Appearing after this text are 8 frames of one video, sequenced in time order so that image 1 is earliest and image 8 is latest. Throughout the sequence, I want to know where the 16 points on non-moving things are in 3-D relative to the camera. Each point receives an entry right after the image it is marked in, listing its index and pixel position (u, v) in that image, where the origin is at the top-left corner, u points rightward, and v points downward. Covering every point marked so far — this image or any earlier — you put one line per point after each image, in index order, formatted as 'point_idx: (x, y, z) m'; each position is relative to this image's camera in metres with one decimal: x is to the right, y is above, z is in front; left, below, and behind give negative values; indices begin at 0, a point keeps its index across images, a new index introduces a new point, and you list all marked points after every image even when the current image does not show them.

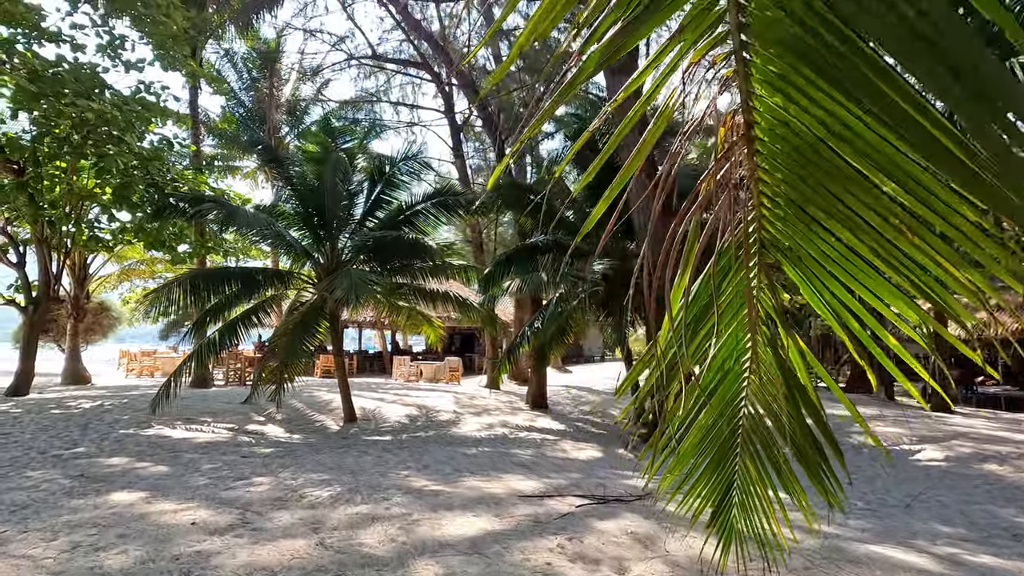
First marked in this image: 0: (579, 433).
0: (+1.1, -2.3, +8.4) m
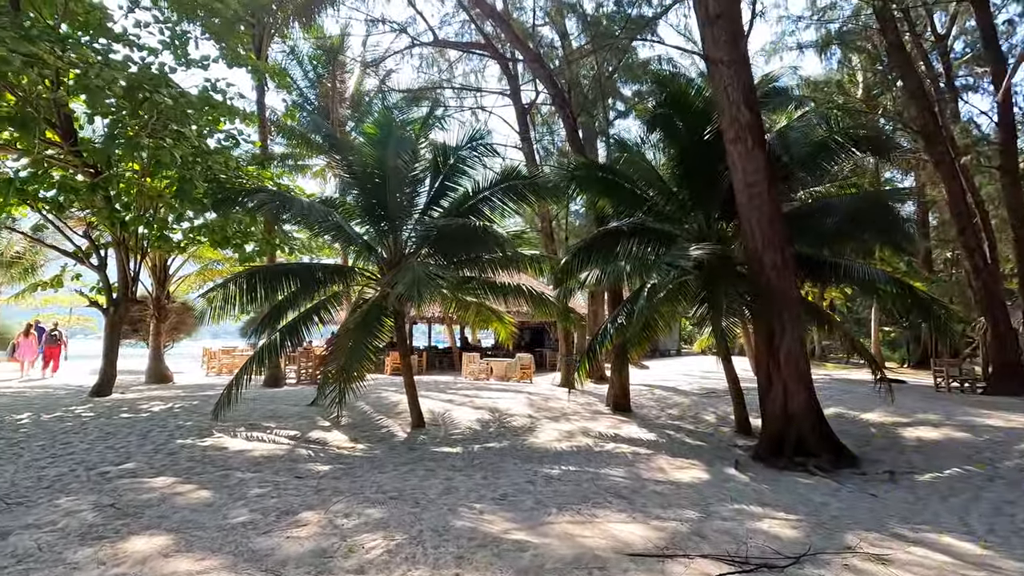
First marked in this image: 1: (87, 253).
0: (+2.2, -2.1, +7.3) m
1: (-9.0, +0.7, +11.4) m
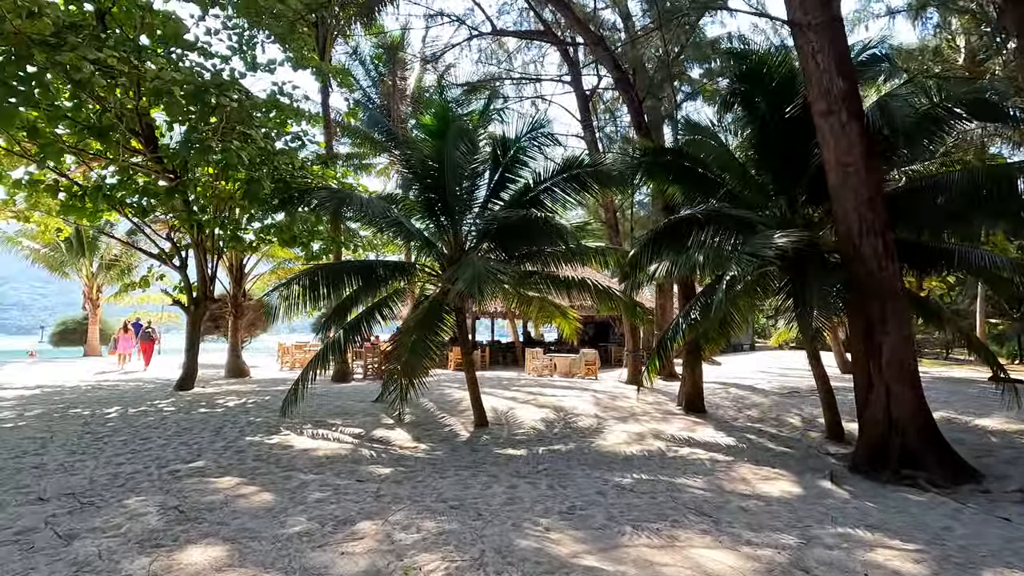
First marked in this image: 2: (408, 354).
0: (+3.0, -2.0, +6.7) m
1: (-7.7, +0.8, +12.0) m
2: (-1.4, -0.9, +7.3) m
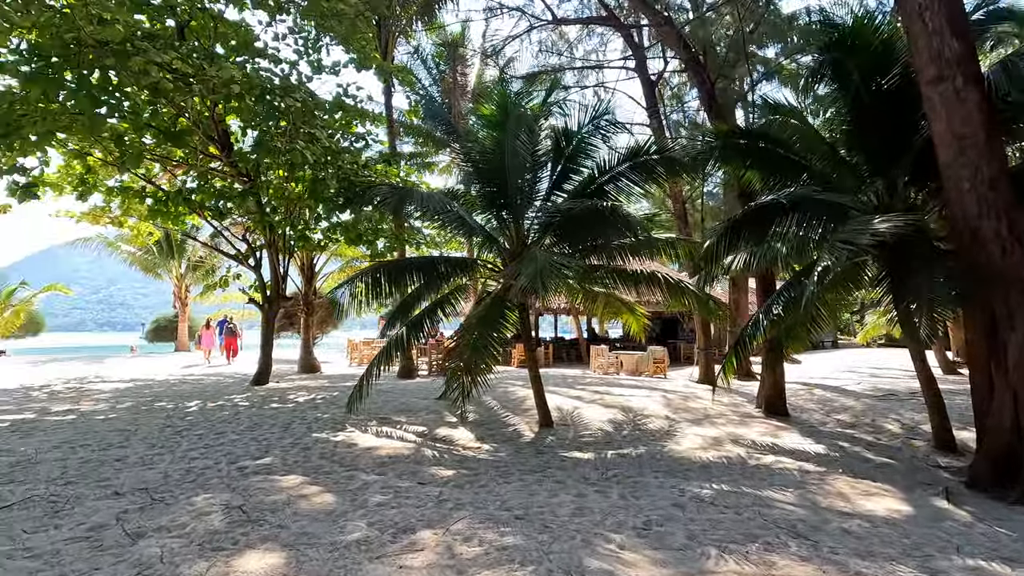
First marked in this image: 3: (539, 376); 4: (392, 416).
0: (+3.8, -1.9, +6.0) m
1: (-6.2, +0.8, +12.5) m
2: (-0.6, -0.9, +7.1) m
3: (+0.4, -1.3, +7.6) m
4: (-1.7, -1.8, +7.7) m
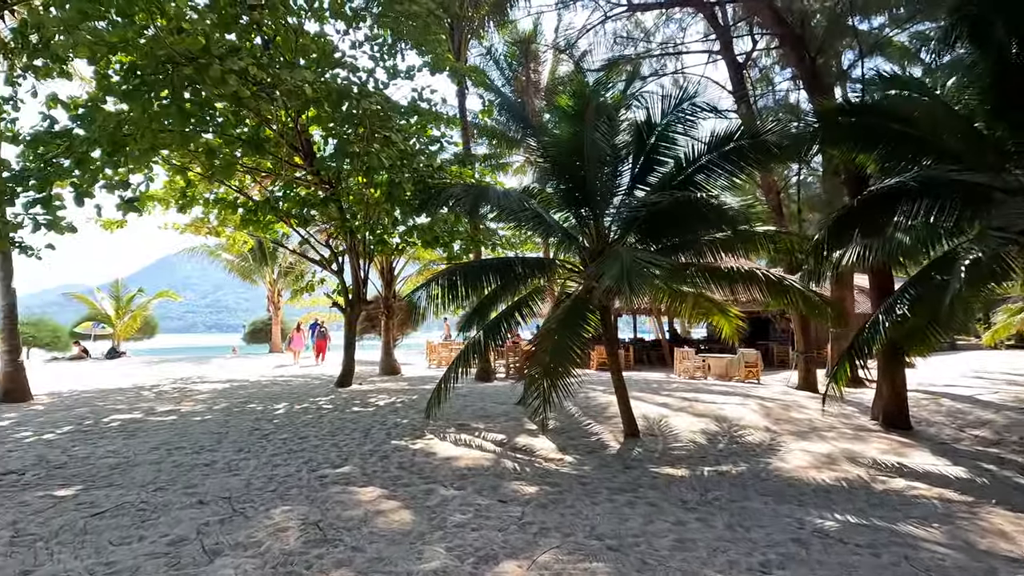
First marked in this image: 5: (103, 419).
0: (+4.7, -1.9, +5.0) m
1: (-4.4, +0.7, +12.9) m
2: (+0.5, -0.9, +6.8) m
3: (+1.5, -1.3, +7.1) m
4: (-0.6, -1.9, +7.5) m
5: (-5.7, -1.8, +7.5) m
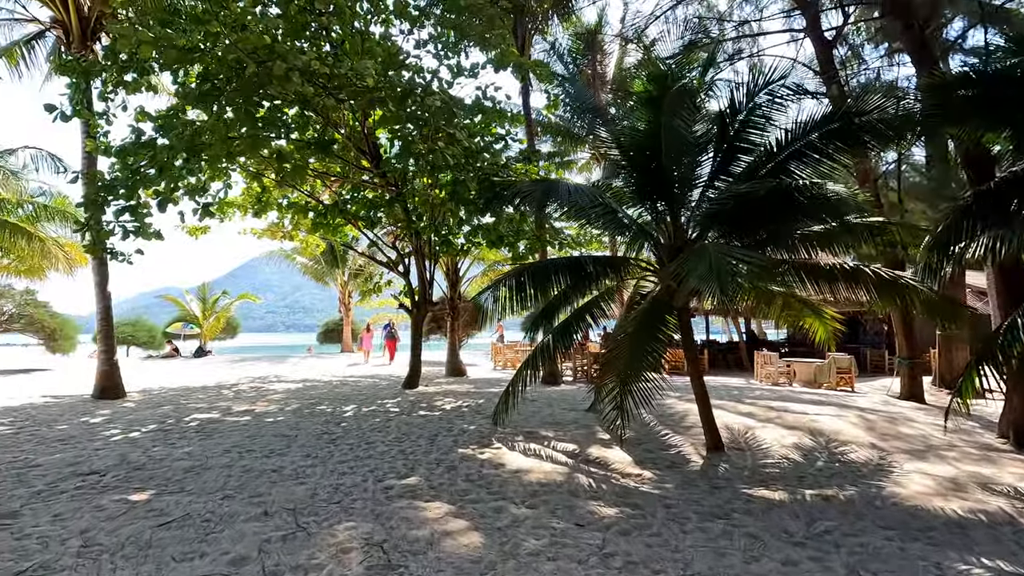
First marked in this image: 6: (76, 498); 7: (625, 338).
0: (+5.3, -1.9, +4.1) m
1: (-2.8, +0.6, +13.0) m
2: (+1.3, -0.9, +6.3) m
3: (+2.4, -1.3, +6.5) m
4: (+0.4, -1.9, +7.2) m
5: (-4.8, -1.9, +7.8) m
6: (-3.2, -1.5, +3.9) m
7: (+1.4, -0.6, +6.5) m
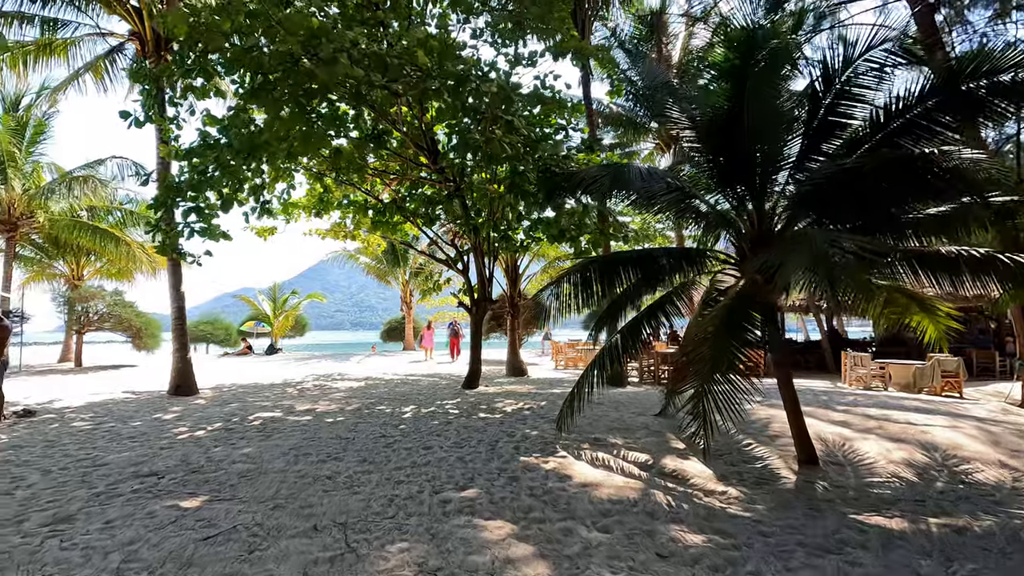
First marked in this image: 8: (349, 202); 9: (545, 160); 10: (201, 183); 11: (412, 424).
0: (+5.7, -1.8, +3.1) m
1: (-1.4, +0.7, +12.8) m
2: (+2.0, -0.8, +5.7) m
3: (+3.1, -1.2, +5.8) m
4: (+1.2, -1.8, +6.7) m
5: (-3.8, -1.9, +7.8) m
6: (-2.7, -1.5, +3.8) m
7: (+2.1, -0.5, +5.9) m
8: (-3.7, +1.9, +12.1) m
9: (+0.6, +2.1, +8.8) m
10: (-4.8, +1.6, +8.2) m
11: (-1.3, -1.8, +6.9) m
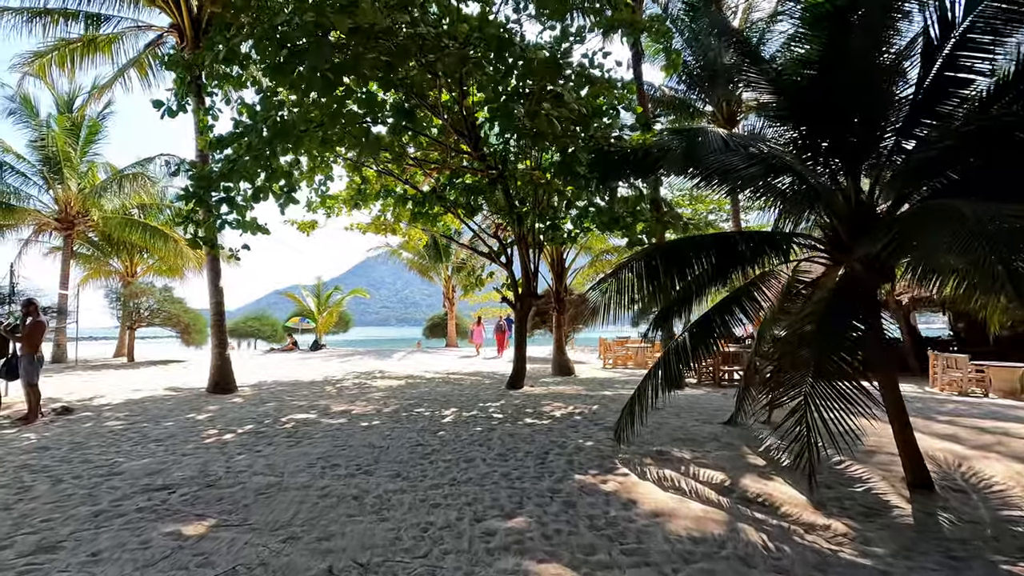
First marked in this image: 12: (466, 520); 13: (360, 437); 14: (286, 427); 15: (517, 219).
0: (+6.0, -1.7, +1.9) m
1: (-0.3, +0.8, +12.1) m
2: (+2.5, -0.7, +4.8) m
3: (+3.6, -1.1, +4.8) m
4: (+1.7, -1.8, +5.8) m
5: (-3.2, -1.8, +7.4) m
6: (-2.4, -1.5, +3.3) m
7: (+2.6, -0.5, +5.0) m
8: (-2.7, +2.1, +11.6) m
9: (+1.3, +2.2, +8.0) m
10: (-4.1, +1.7, +7.9) m
11: (-0.7, -1.7, +6.3) m
12: (-0.3, -1.5, +3.5) m
13: (-1.7, -1.7, +6.0) m
14: (-2.8, -1.7, +6.6) m
15: (+0.1, +1.3, +10.4) m
